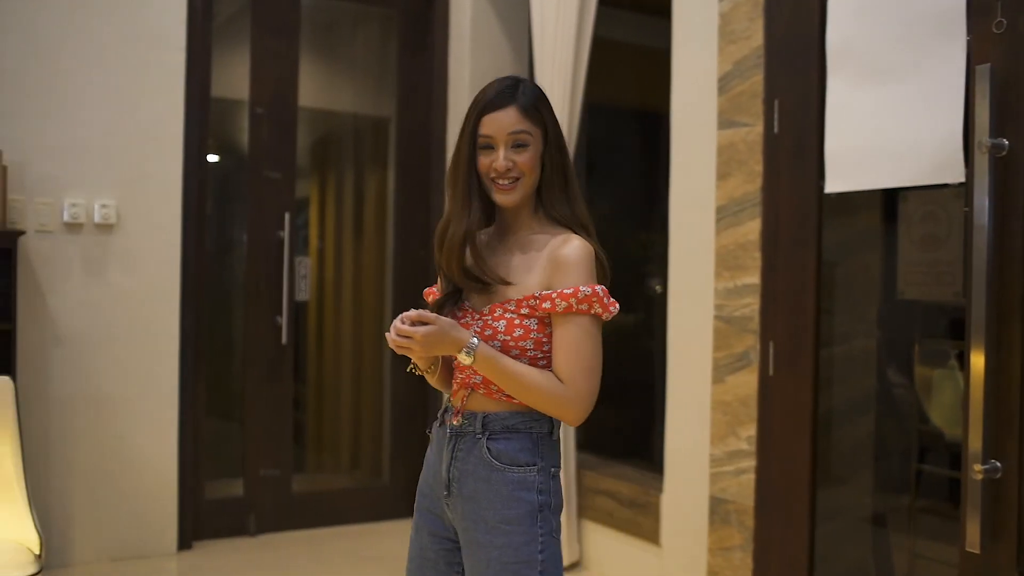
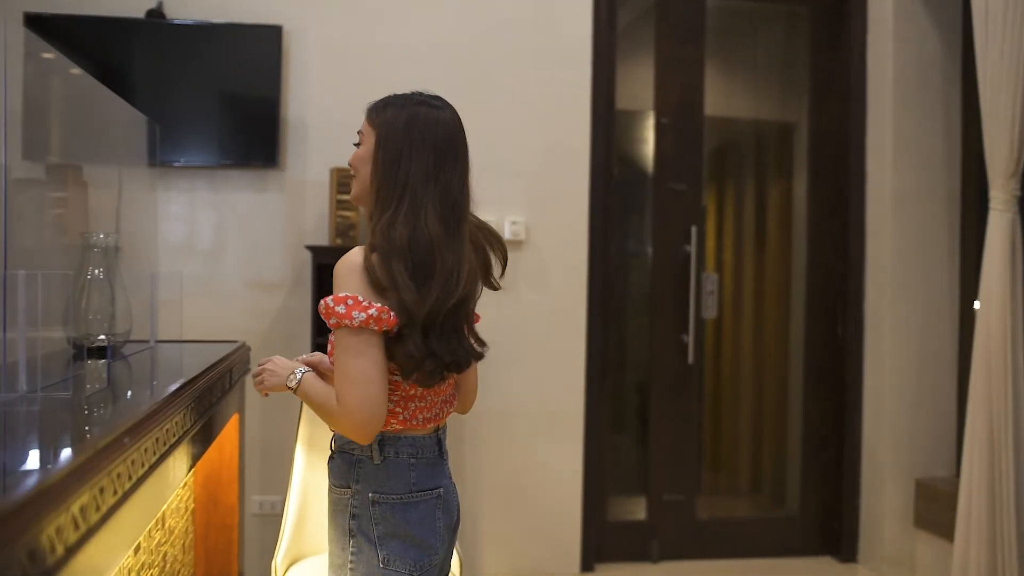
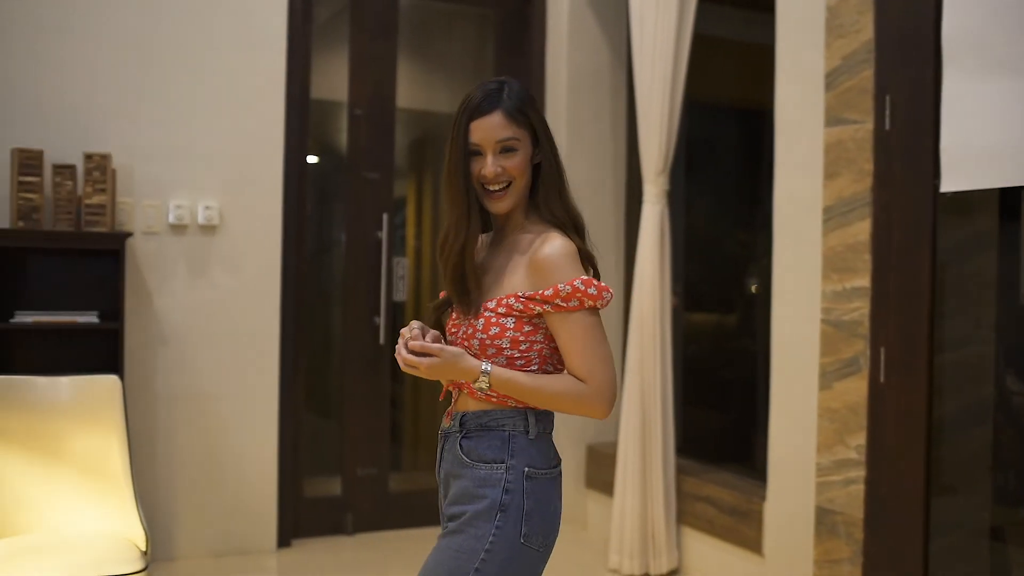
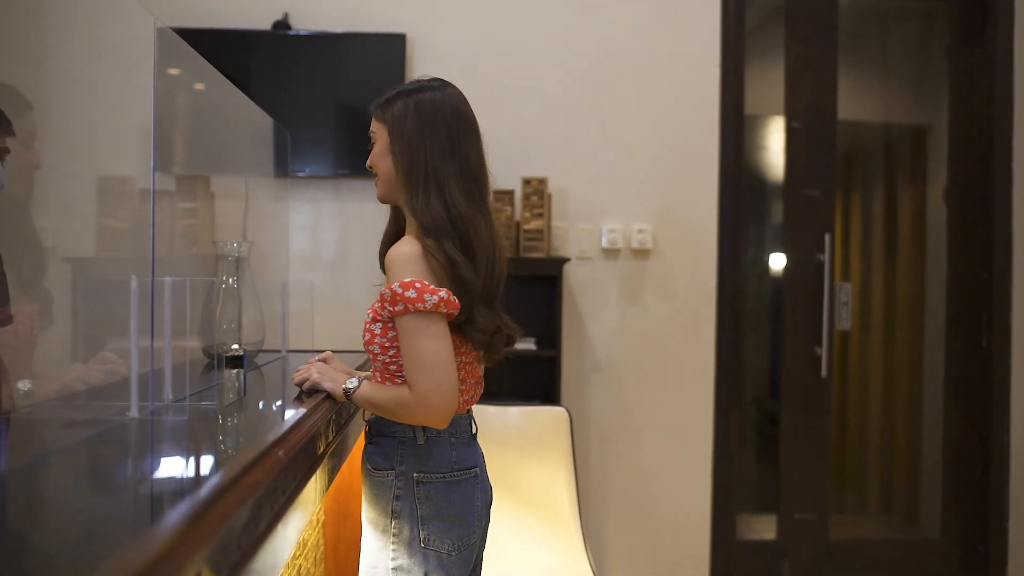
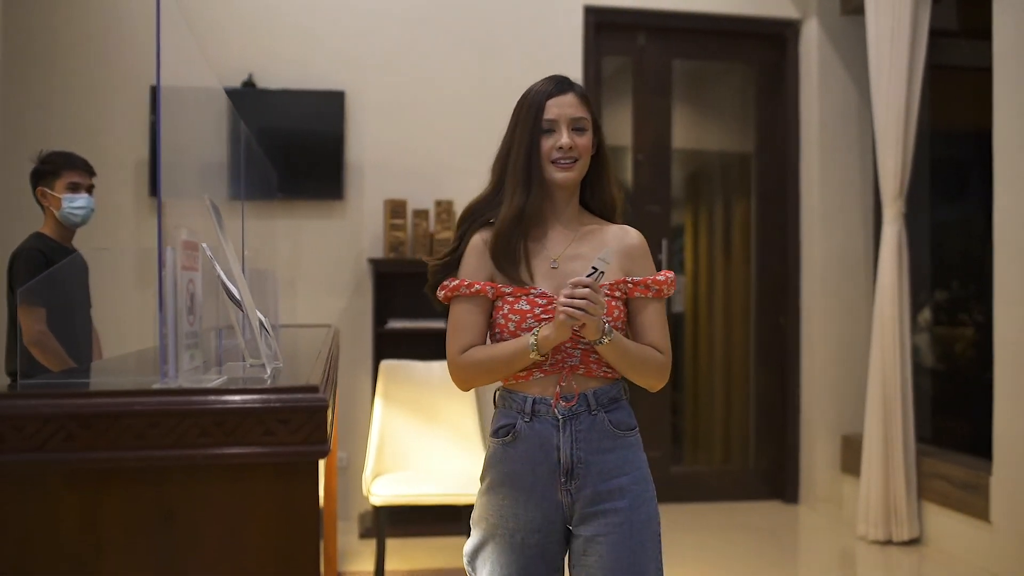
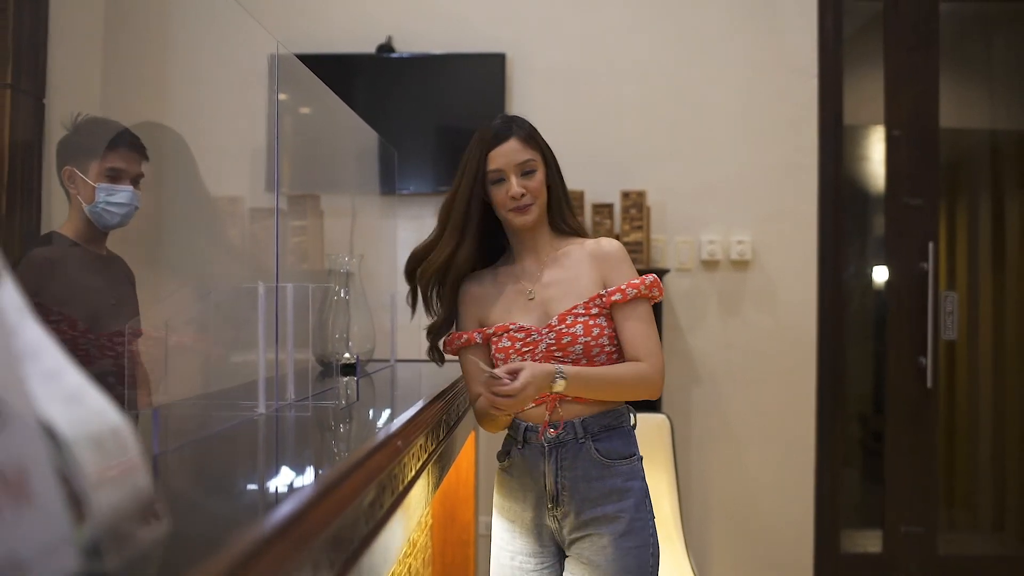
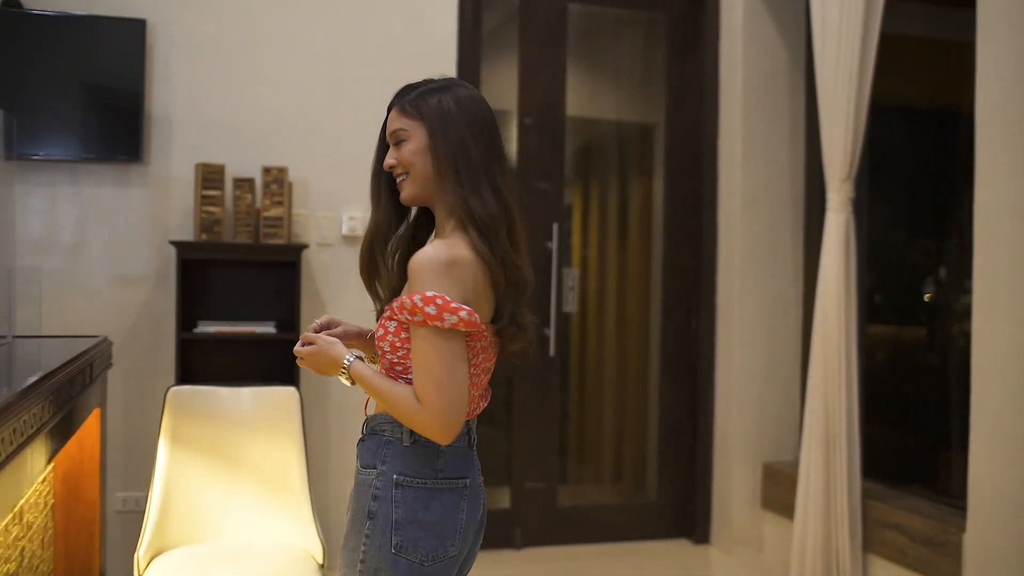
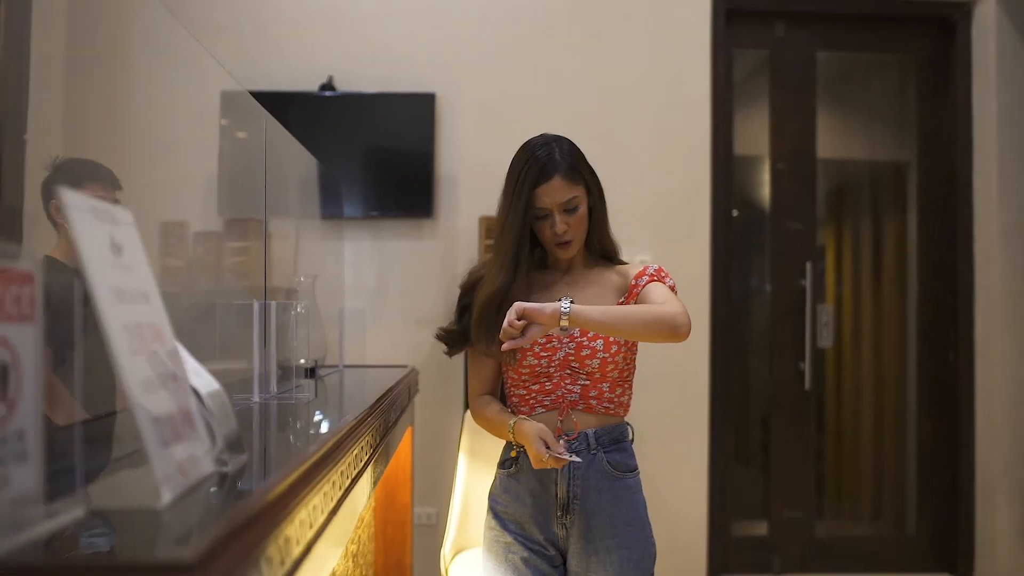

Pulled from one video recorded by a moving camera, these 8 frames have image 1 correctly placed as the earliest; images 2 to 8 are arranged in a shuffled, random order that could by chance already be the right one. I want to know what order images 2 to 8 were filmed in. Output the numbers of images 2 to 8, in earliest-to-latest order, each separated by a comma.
3, 7, 2, 4, 6, 8, 5
